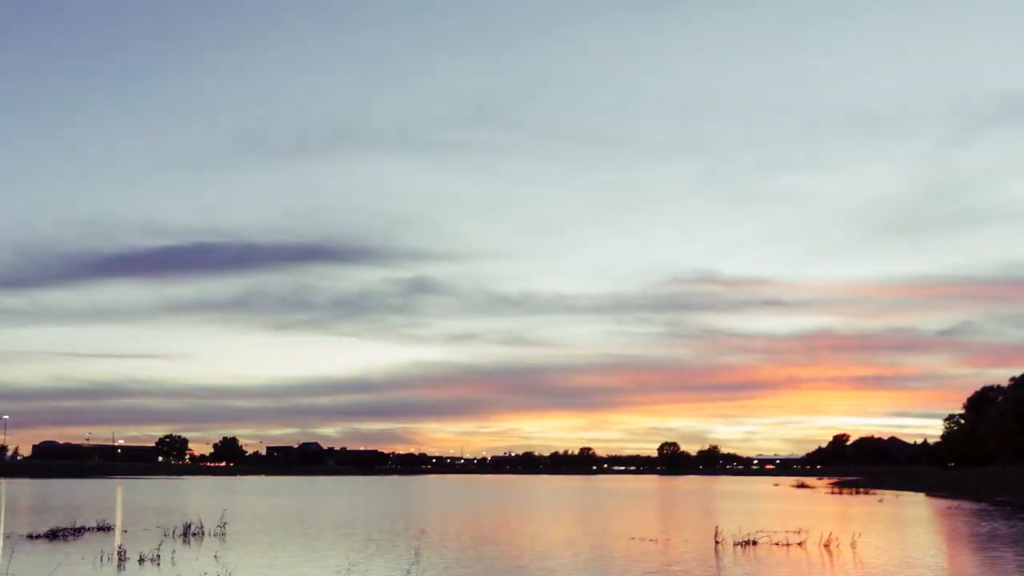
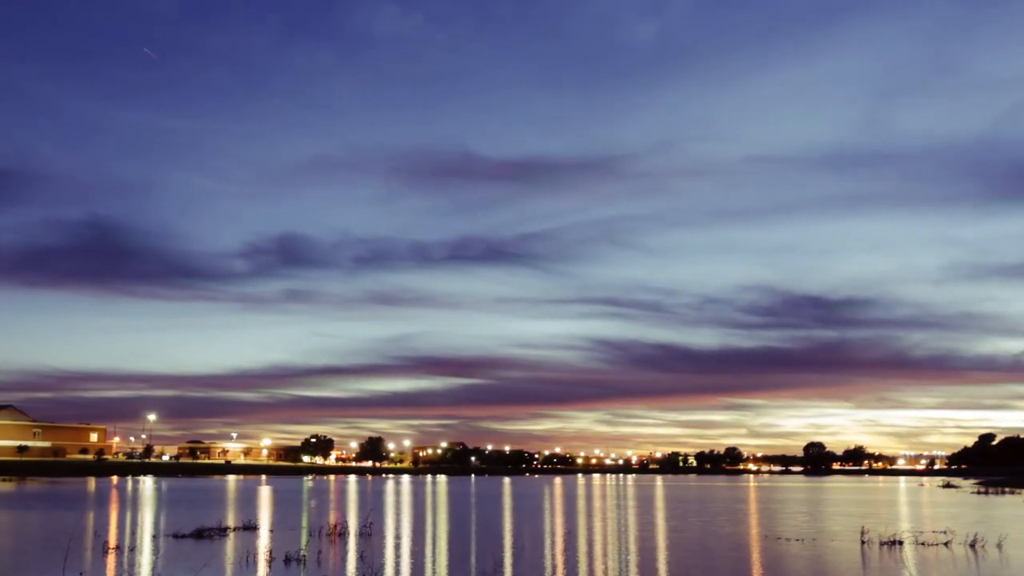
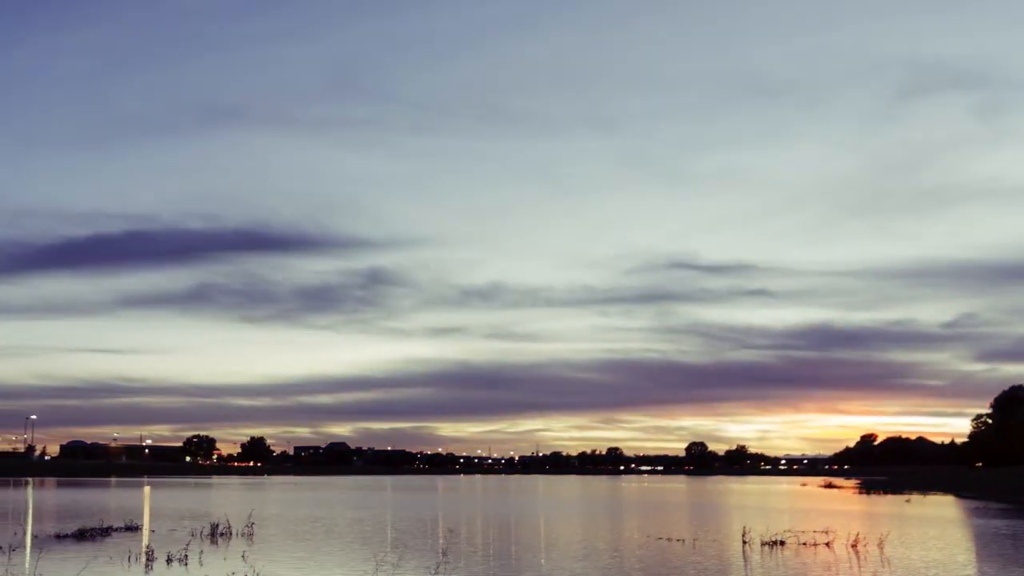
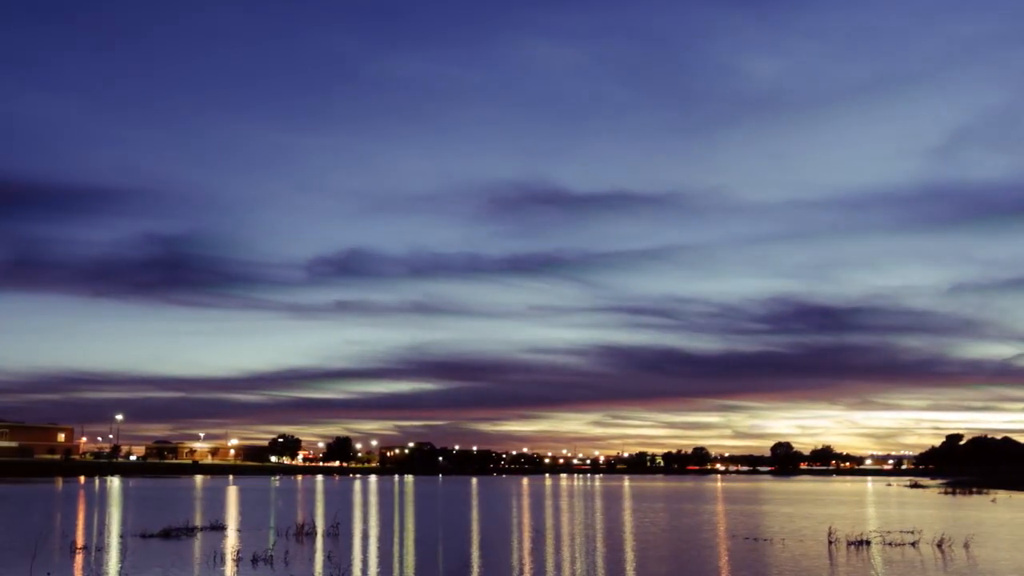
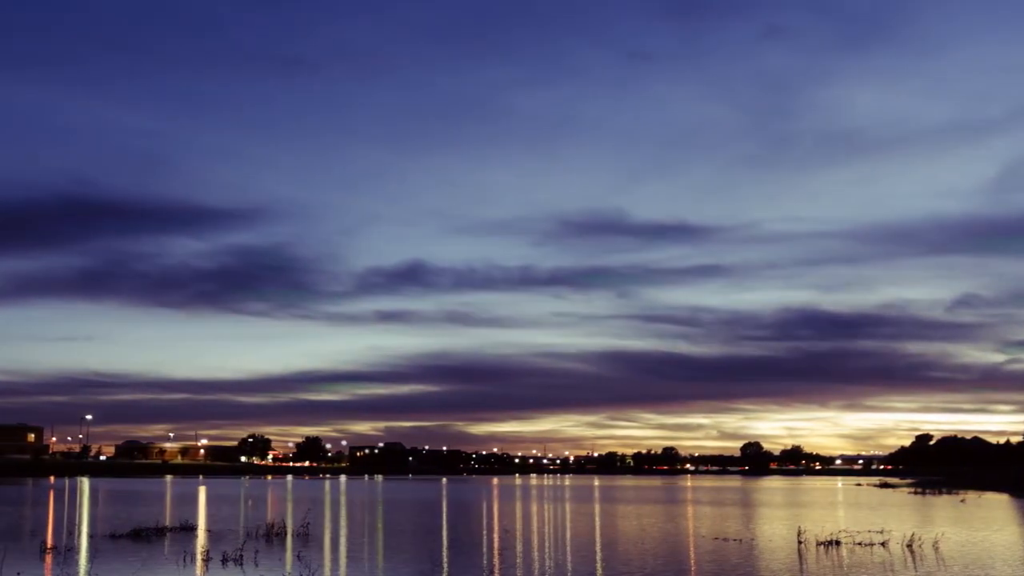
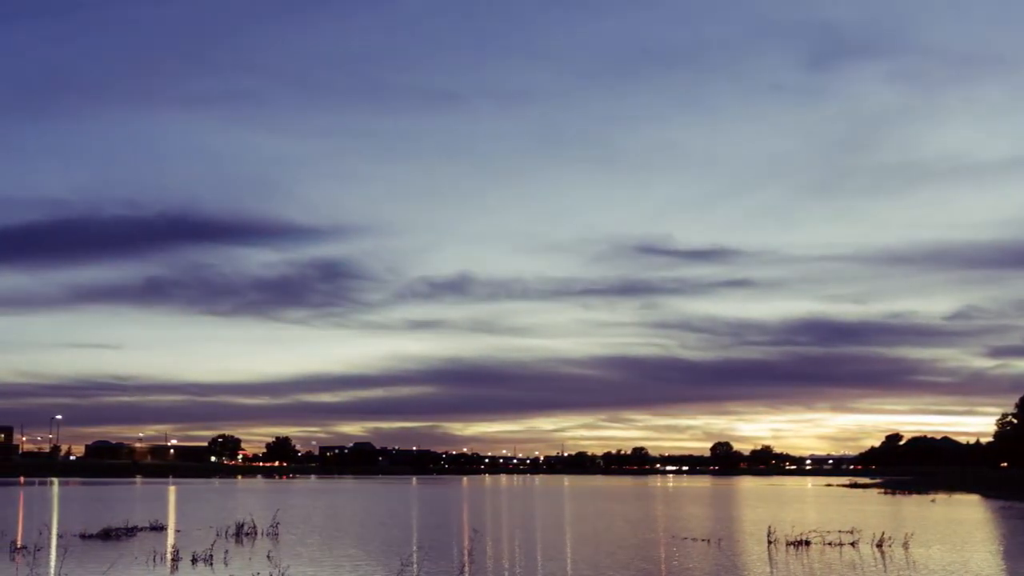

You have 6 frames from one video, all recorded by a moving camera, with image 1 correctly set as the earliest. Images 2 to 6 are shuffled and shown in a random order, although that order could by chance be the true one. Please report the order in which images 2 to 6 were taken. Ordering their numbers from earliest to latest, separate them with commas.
3, 6, 5, 4, 2
